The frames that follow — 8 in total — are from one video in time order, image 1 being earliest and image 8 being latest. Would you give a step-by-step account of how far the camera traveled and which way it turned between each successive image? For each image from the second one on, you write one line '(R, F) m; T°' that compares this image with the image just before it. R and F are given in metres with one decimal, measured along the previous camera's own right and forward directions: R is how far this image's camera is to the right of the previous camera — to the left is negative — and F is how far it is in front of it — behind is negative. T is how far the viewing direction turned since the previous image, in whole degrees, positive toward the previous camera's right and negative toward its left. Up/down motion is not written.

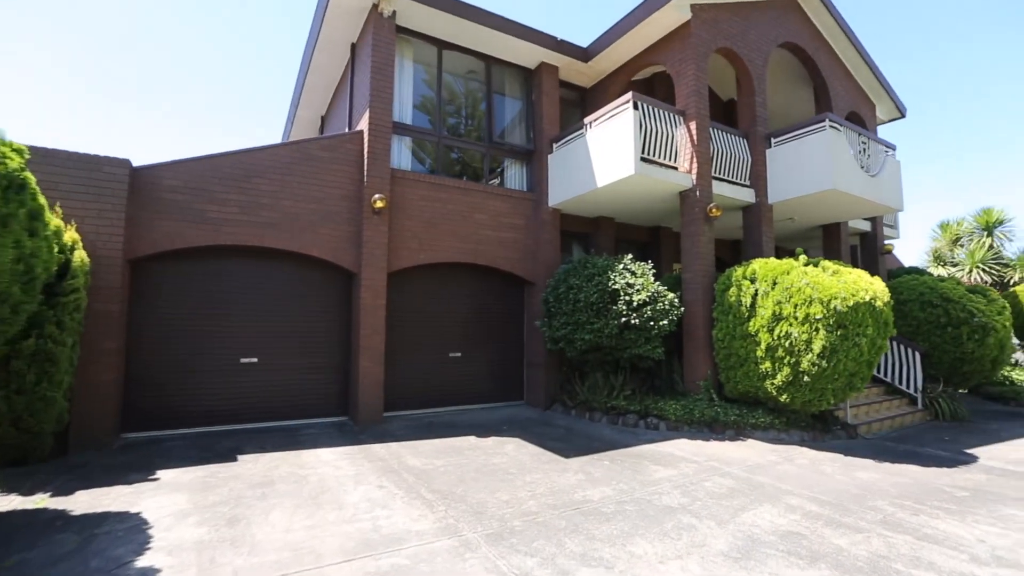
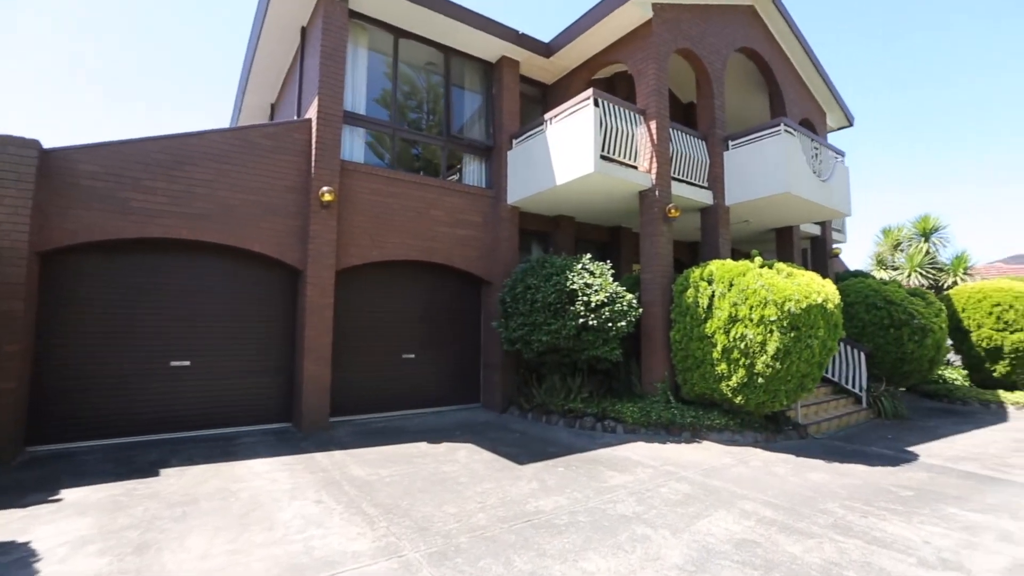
(+0.1, +0.2) m; +4°
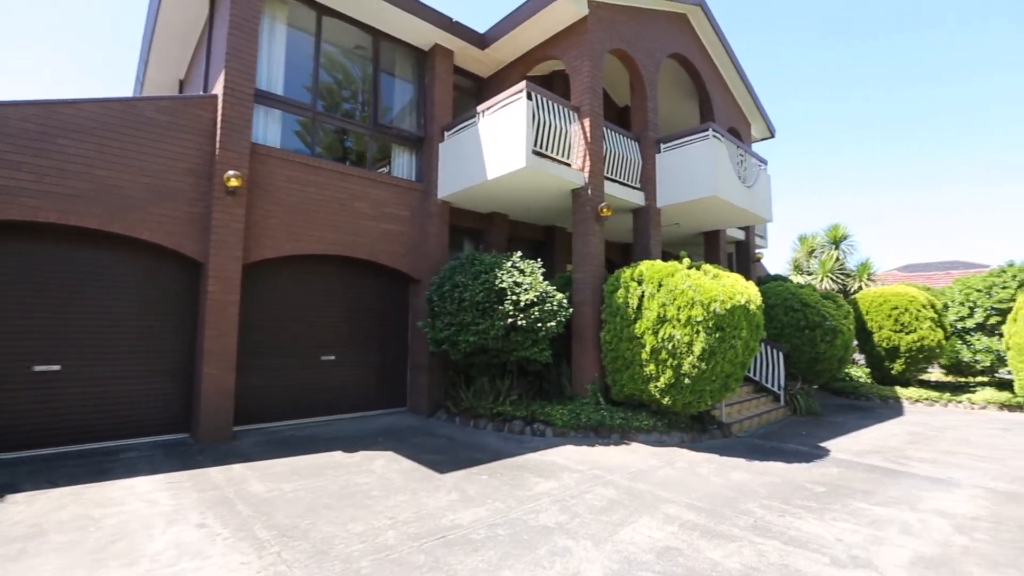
(+0.2, +0.3) m; +7°
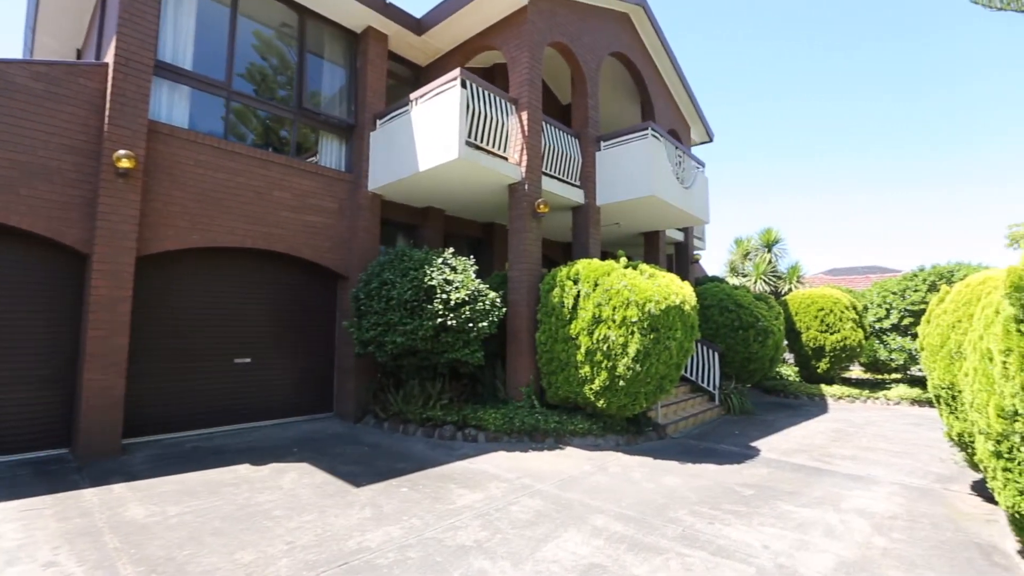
(+0.3, +0.3) m; +6°
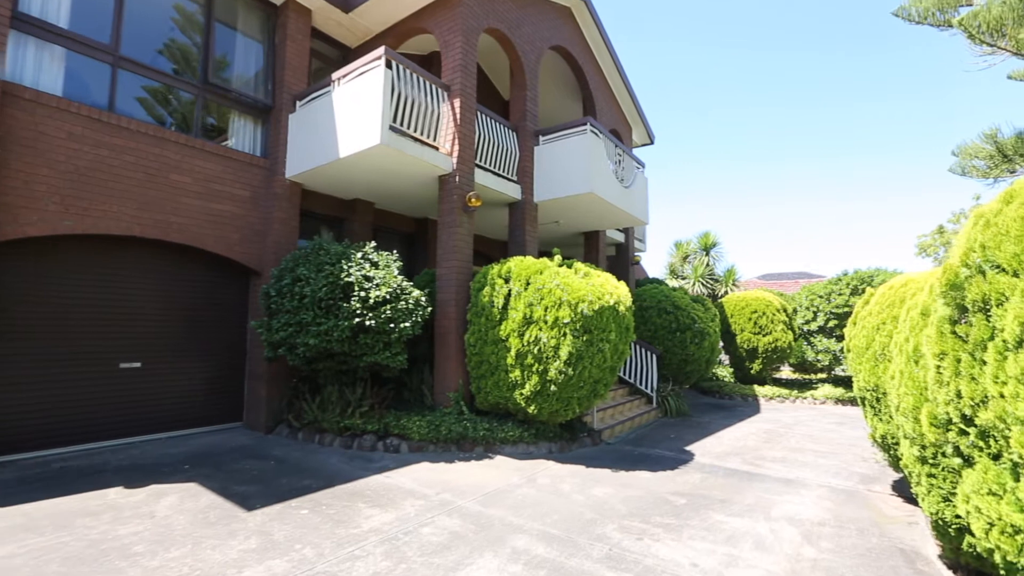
(+0.3, +0.4) m; +6°
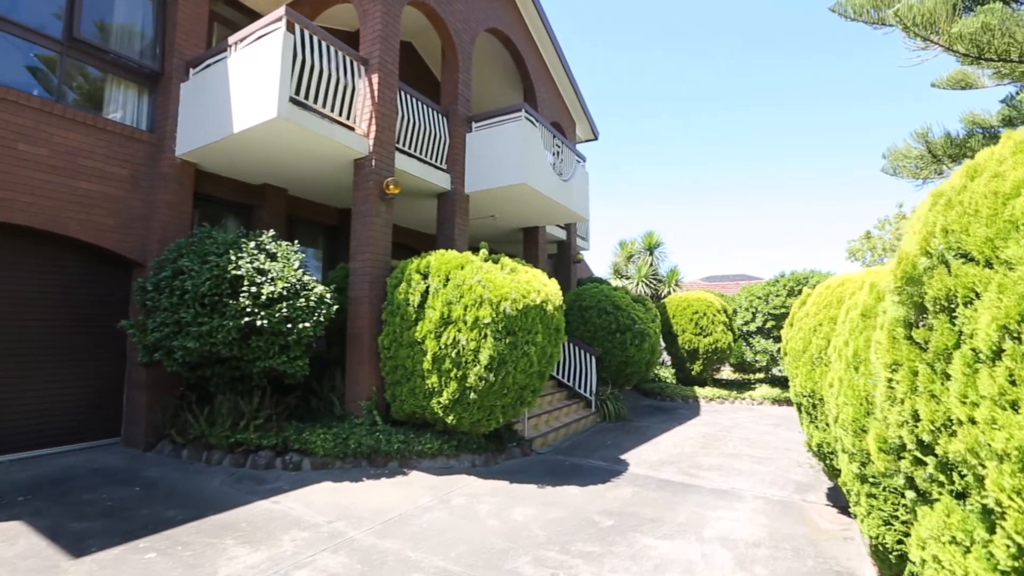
(+0.4, +0.6) m; +5°
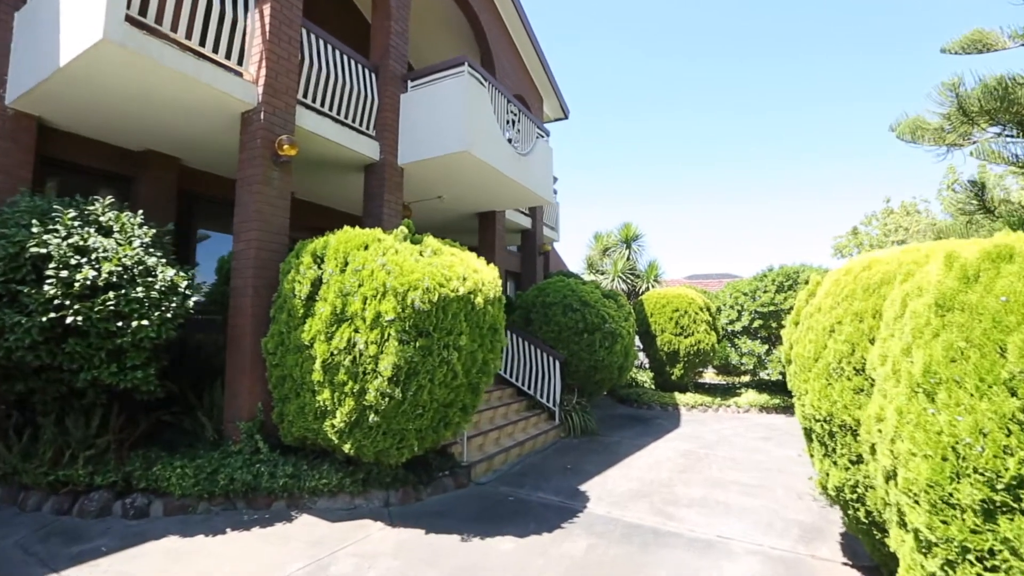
(+0.6, +1.4) m; +2°
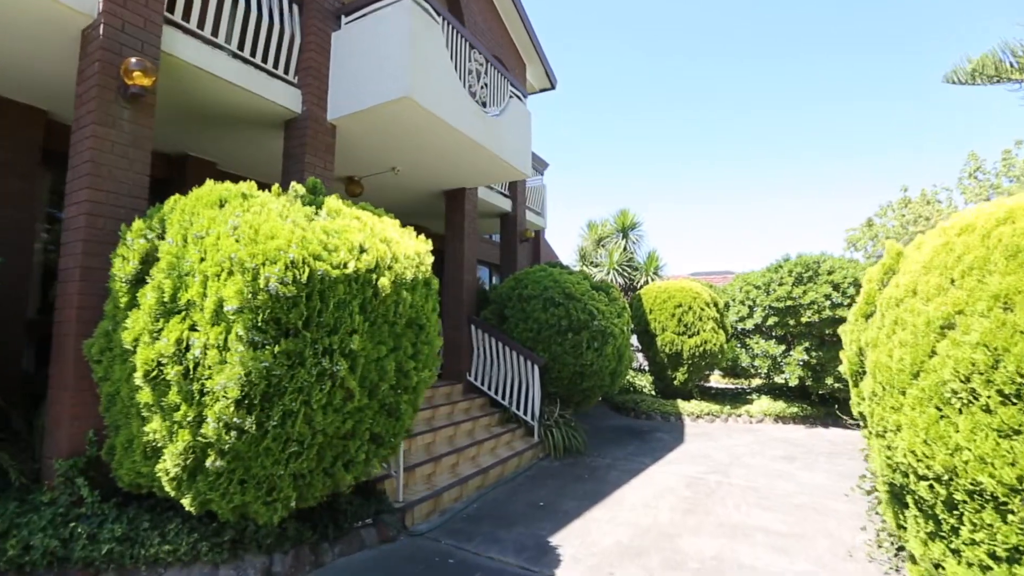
(+0.5, +1.4) m; 0°
